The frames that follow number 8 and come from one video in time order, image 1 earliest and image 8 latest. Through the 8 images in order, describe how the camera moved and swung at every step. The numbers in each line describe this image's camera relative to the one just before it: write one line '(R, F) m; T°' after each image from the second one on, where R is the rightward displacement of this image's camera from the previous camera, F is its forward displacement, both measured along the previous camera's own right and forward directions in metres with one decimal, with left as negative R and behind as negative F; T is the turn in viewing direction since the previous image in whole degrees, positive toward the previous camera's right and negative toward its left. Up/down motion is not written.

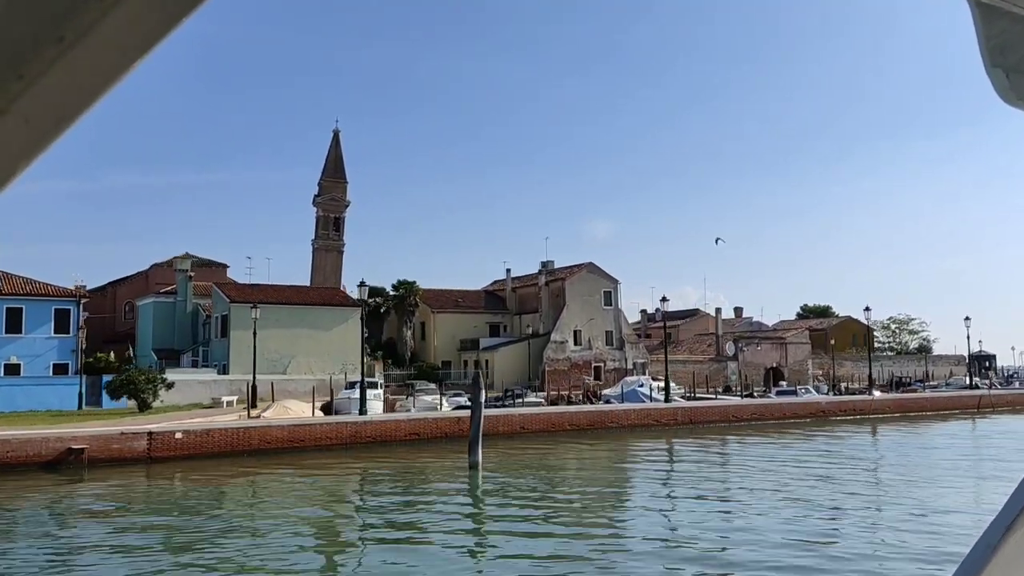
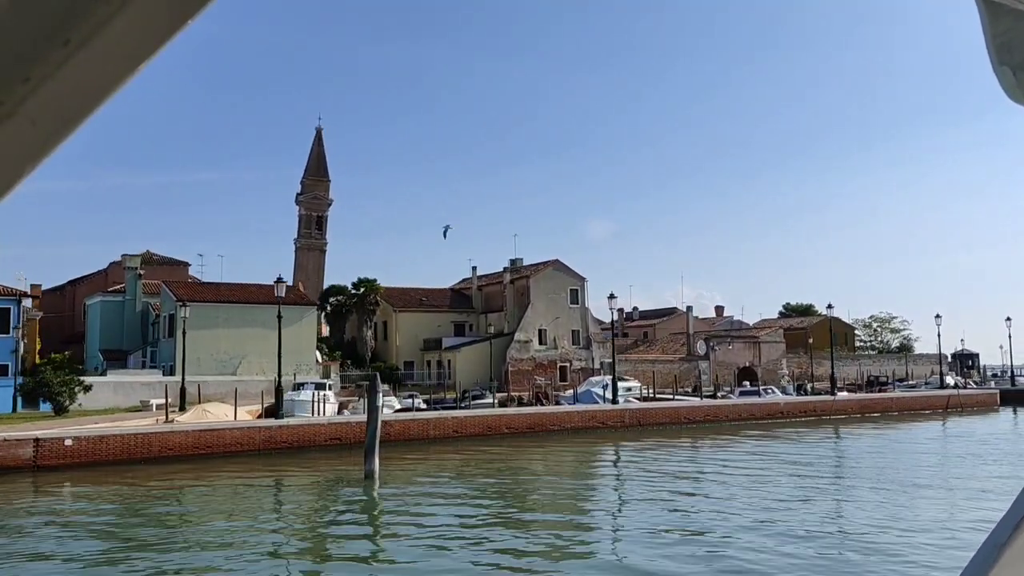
(+1.0, +0.7) m; 0°
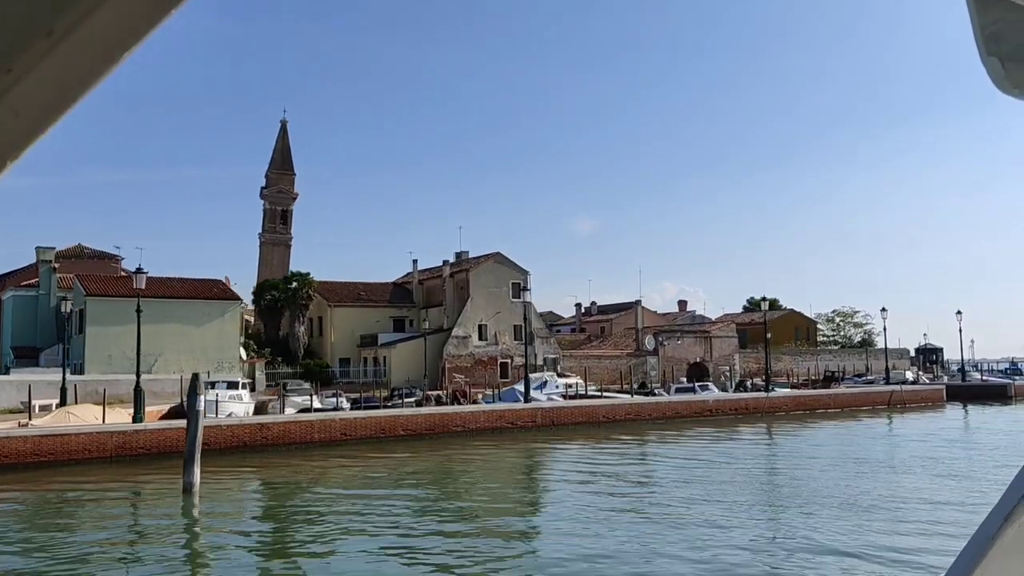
(+1.3, +0.9) m; +1°
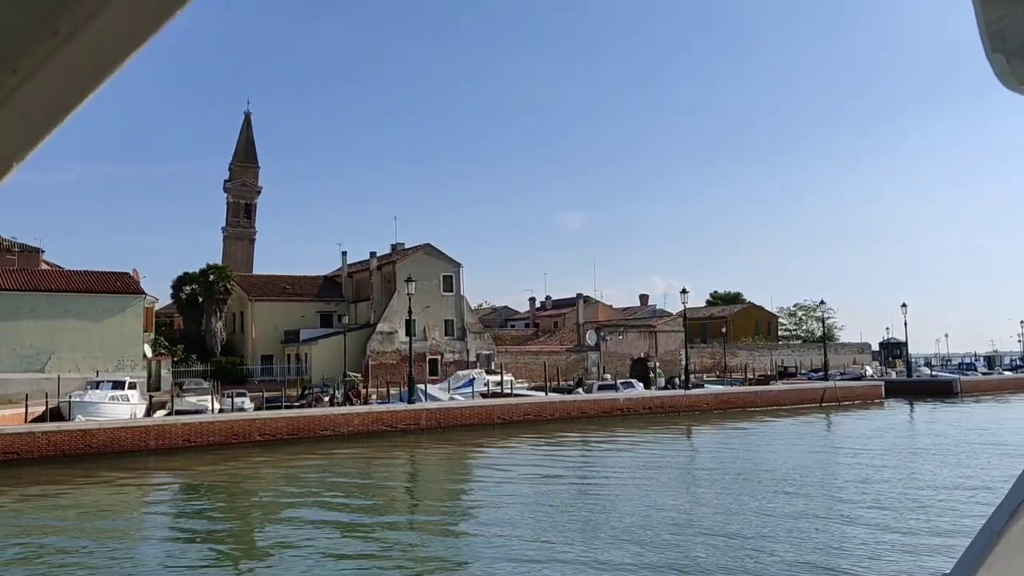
(+1.6, +1.1) m; +1°
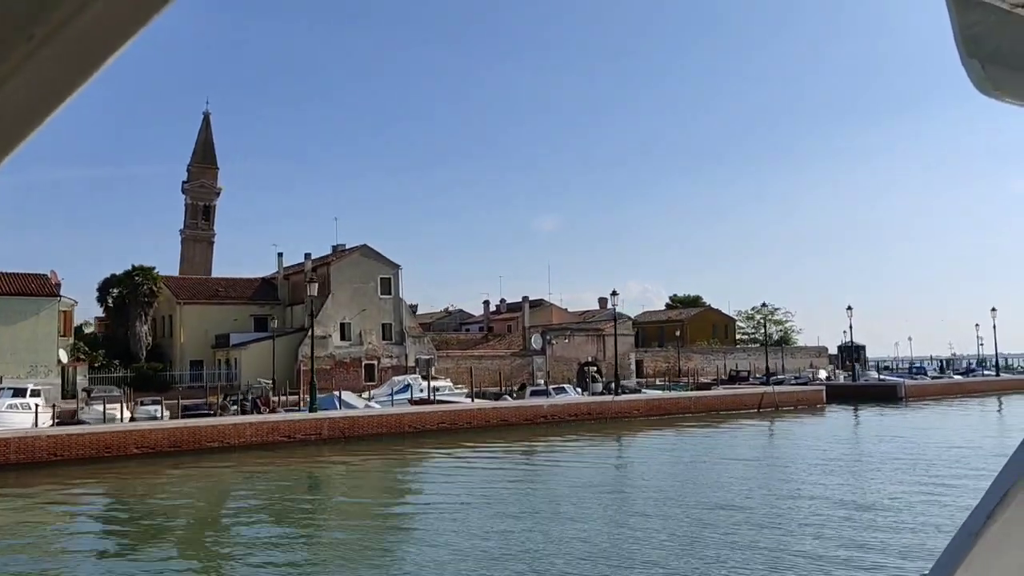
(+1.0, +0.7) m; +2°
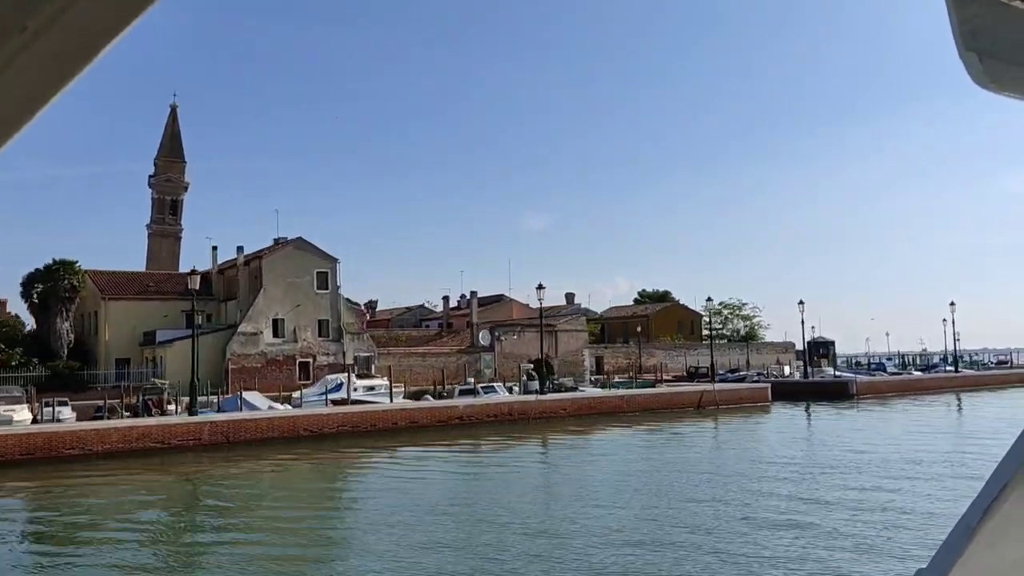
(+1.2, +0.9) m; +1°
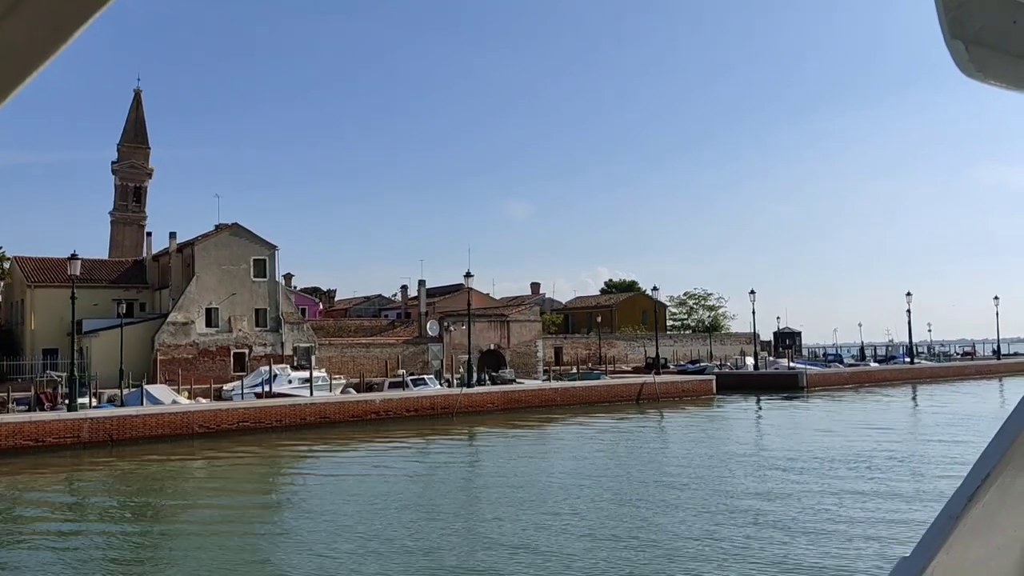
(+1.0, +0.7) m; +1°
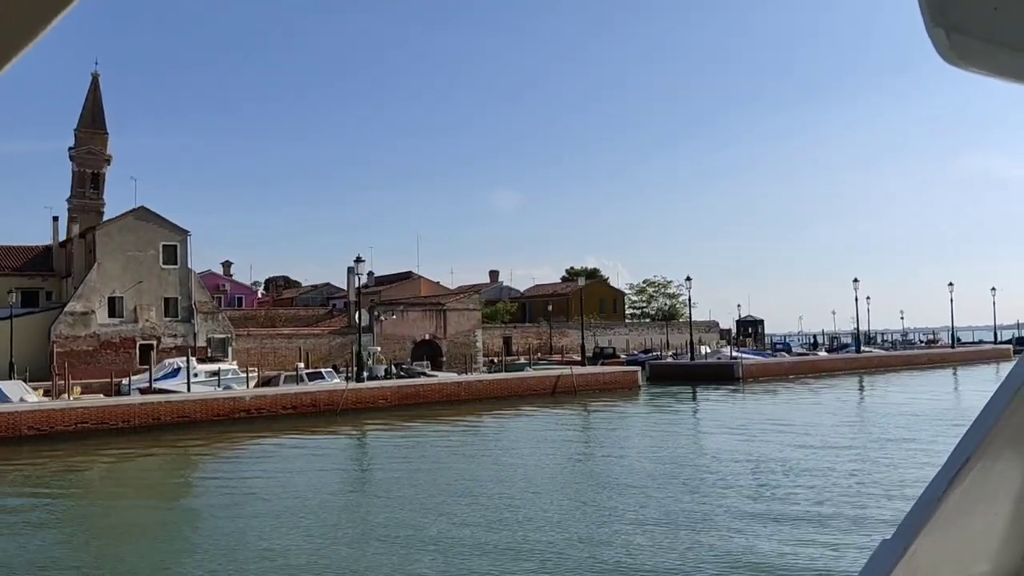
(+1.5, +1.1) m; +1°
